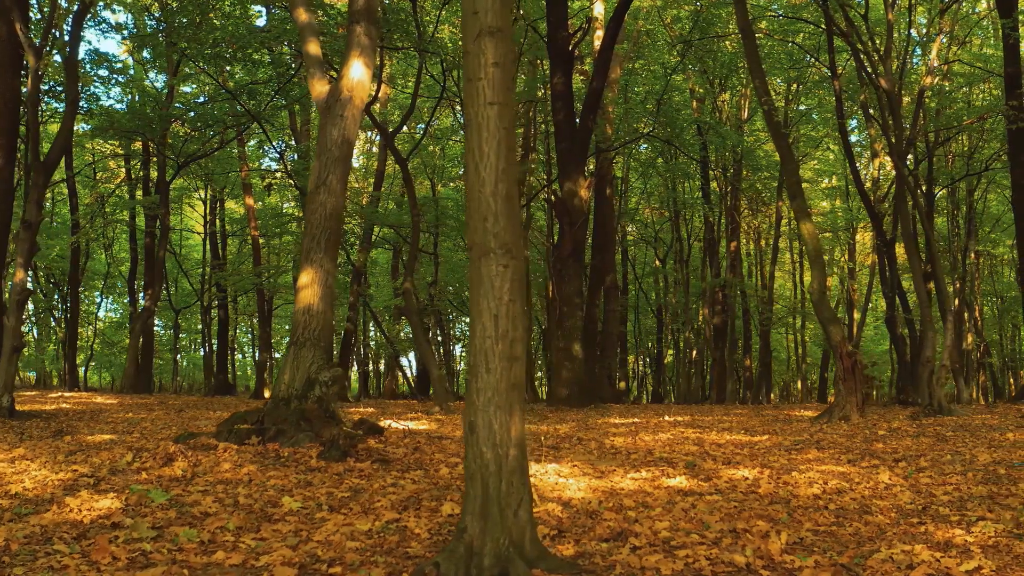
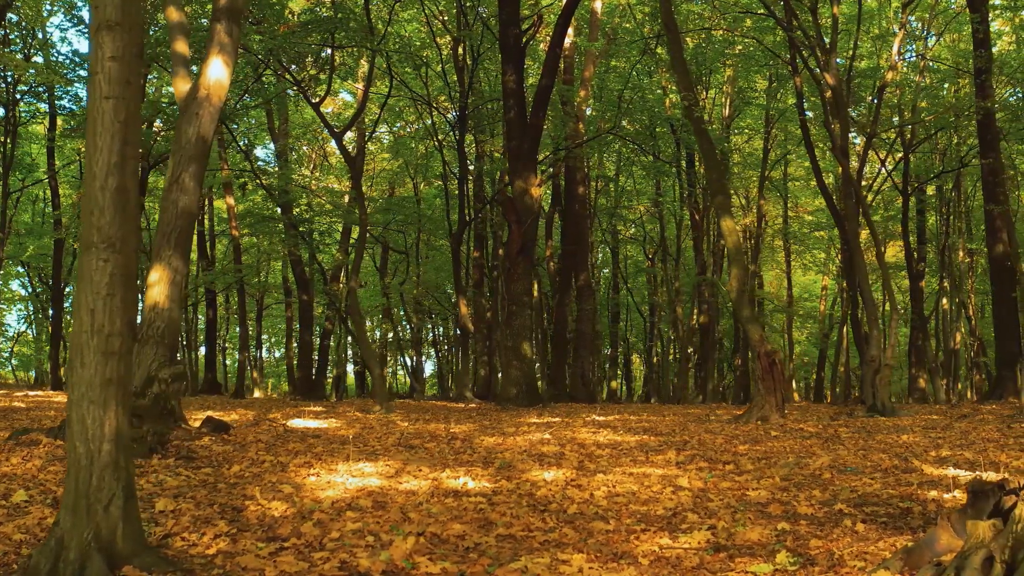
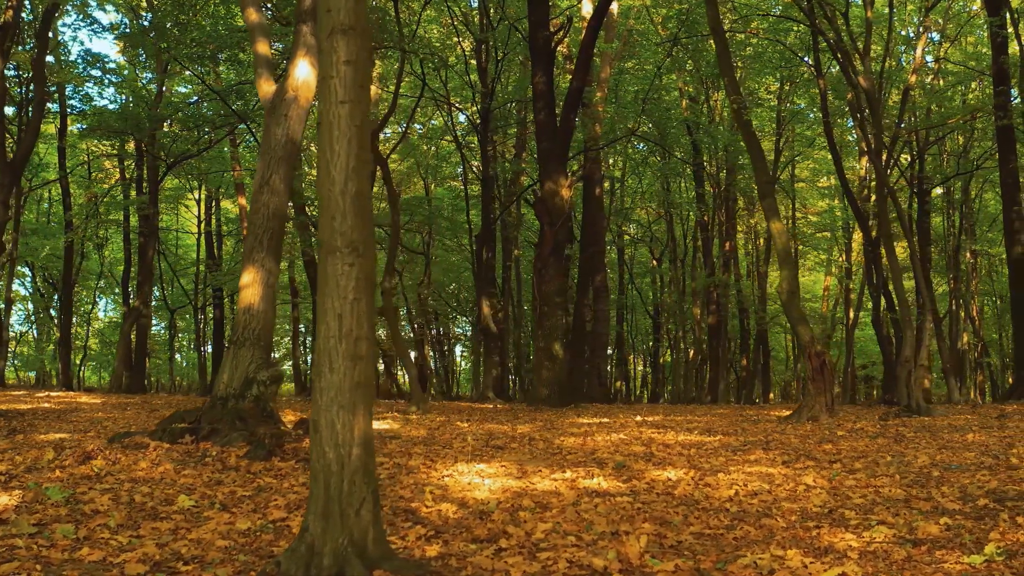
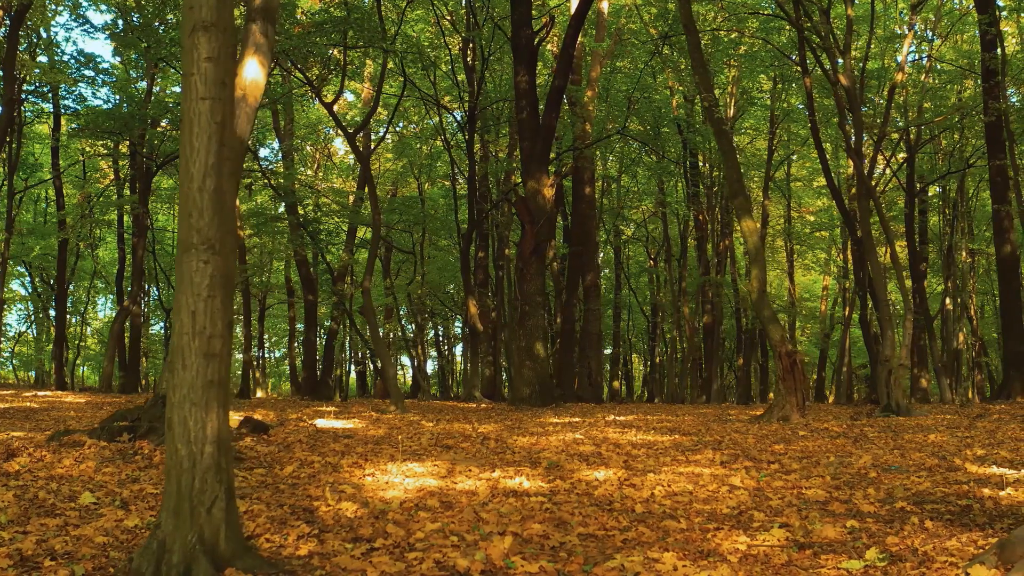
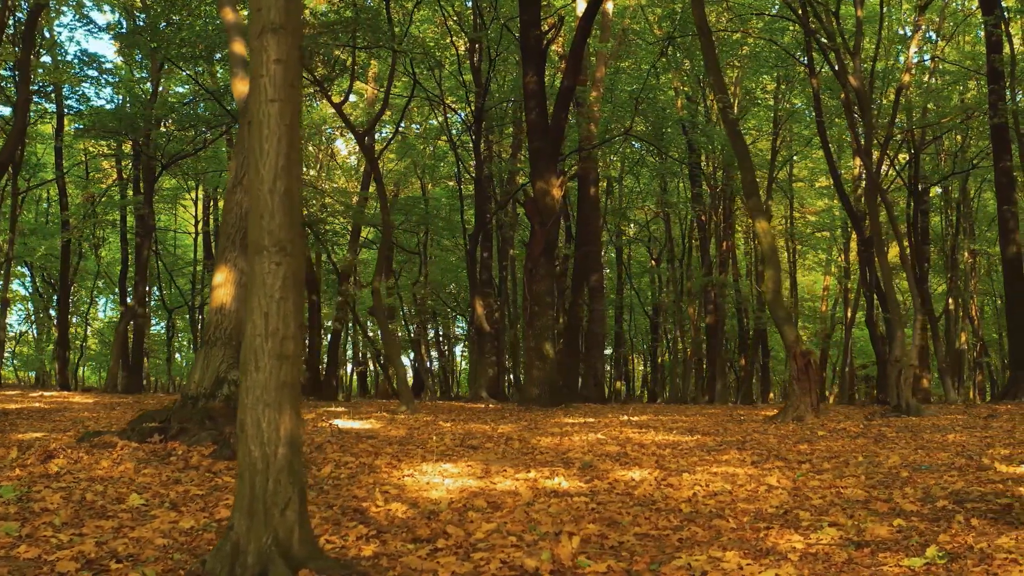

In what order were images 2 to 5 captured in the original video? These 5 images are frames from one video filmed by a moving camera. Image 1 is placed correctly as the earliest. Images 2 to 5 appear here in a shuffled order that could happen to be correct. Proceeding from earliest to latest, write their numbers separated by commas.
3, 5, 4, 2
